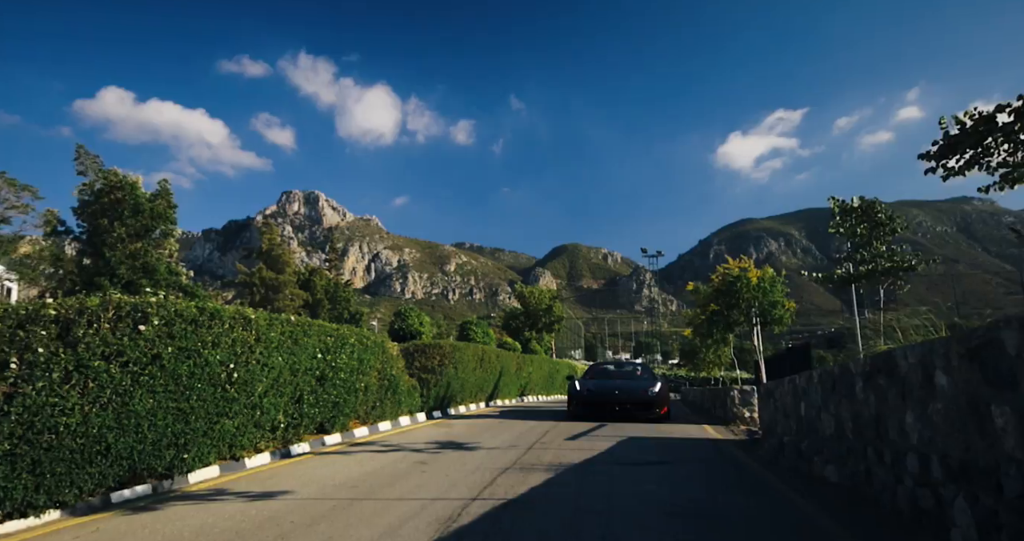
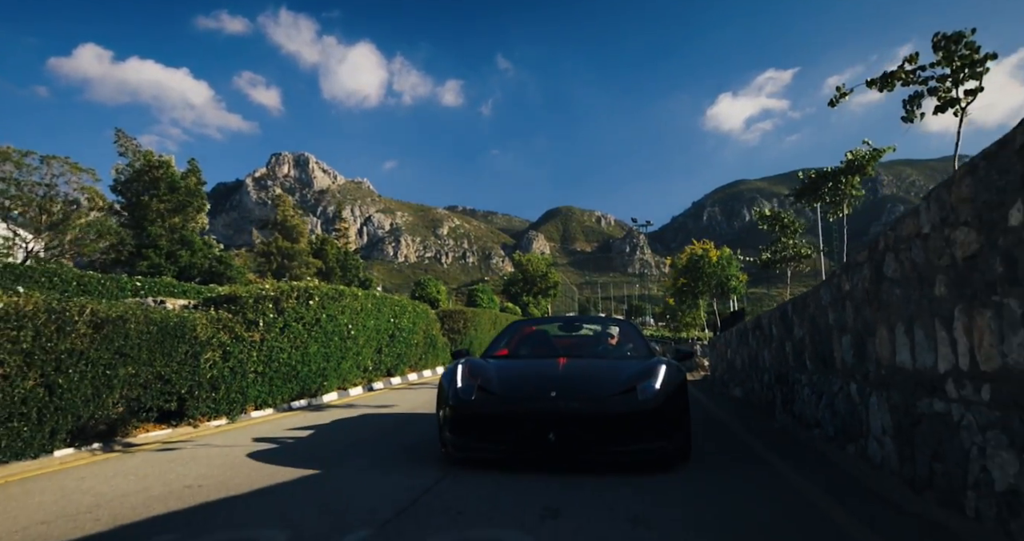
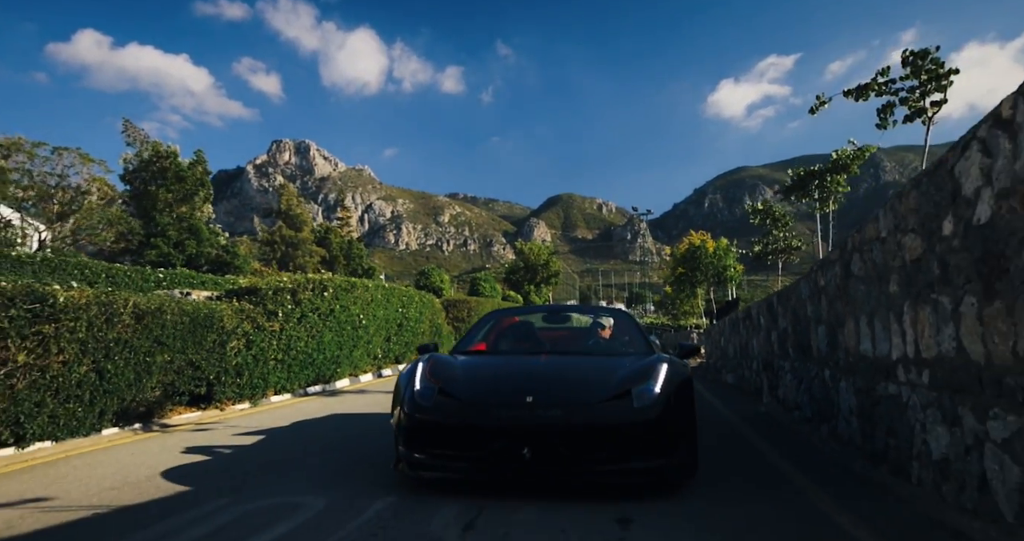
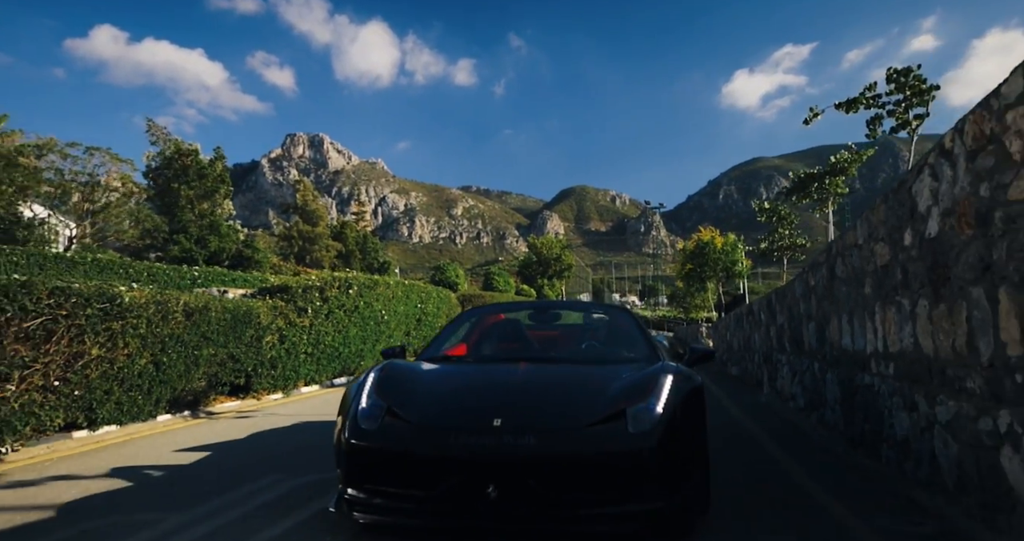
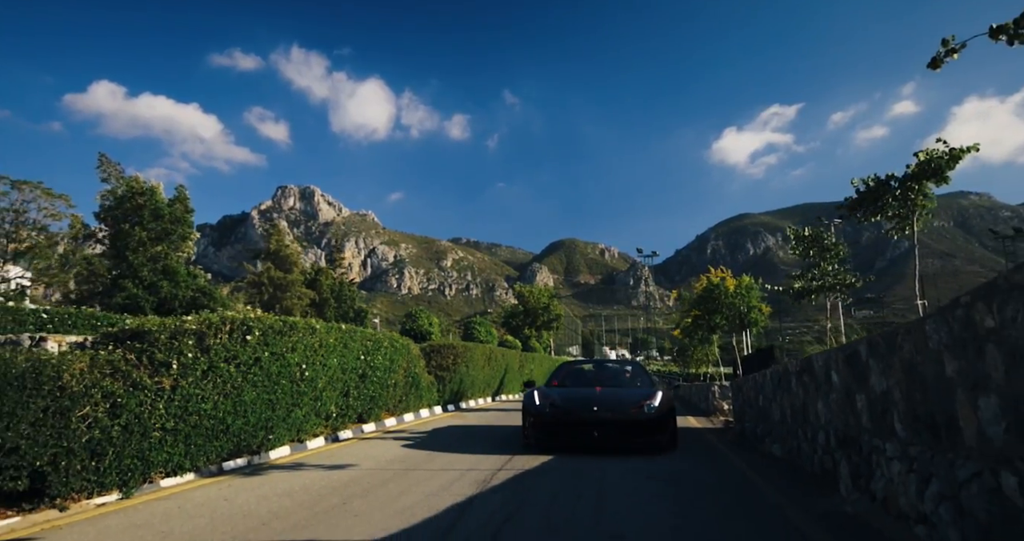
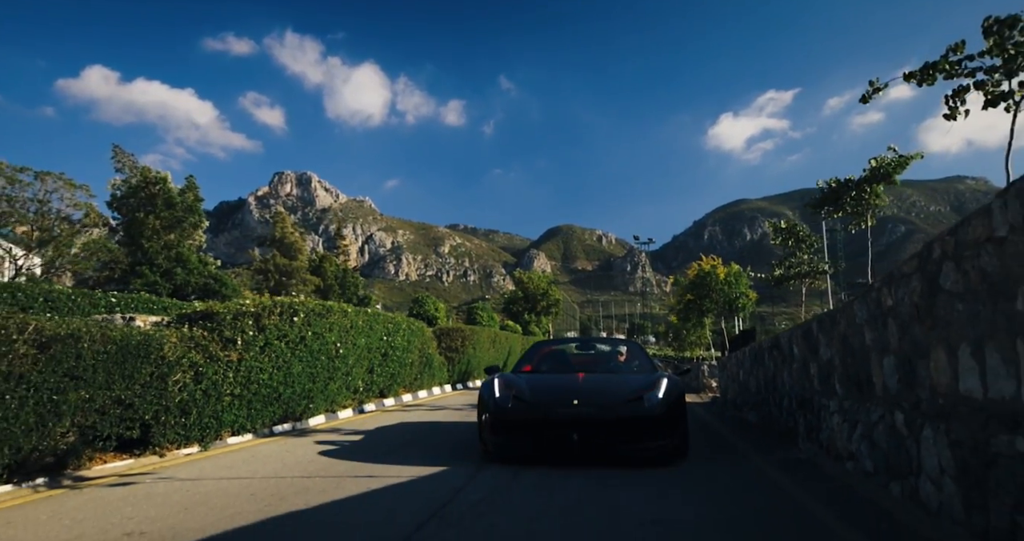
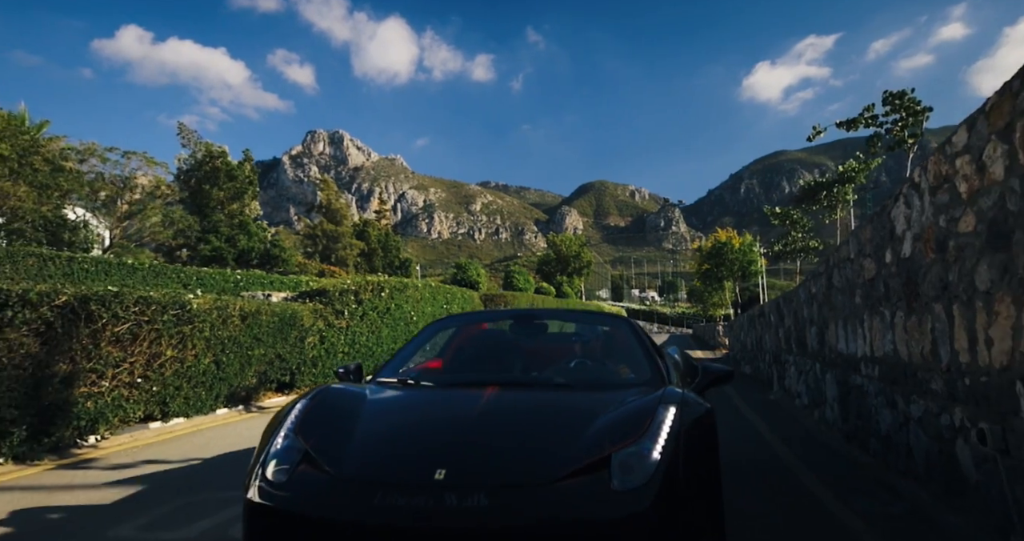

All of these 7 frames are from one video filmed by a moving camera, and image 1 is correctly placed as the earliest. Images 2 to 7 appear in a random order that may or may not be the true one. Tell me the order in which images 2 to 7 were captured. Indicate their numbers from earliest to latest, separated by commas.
5, 6, 2, 3, 4, 7
